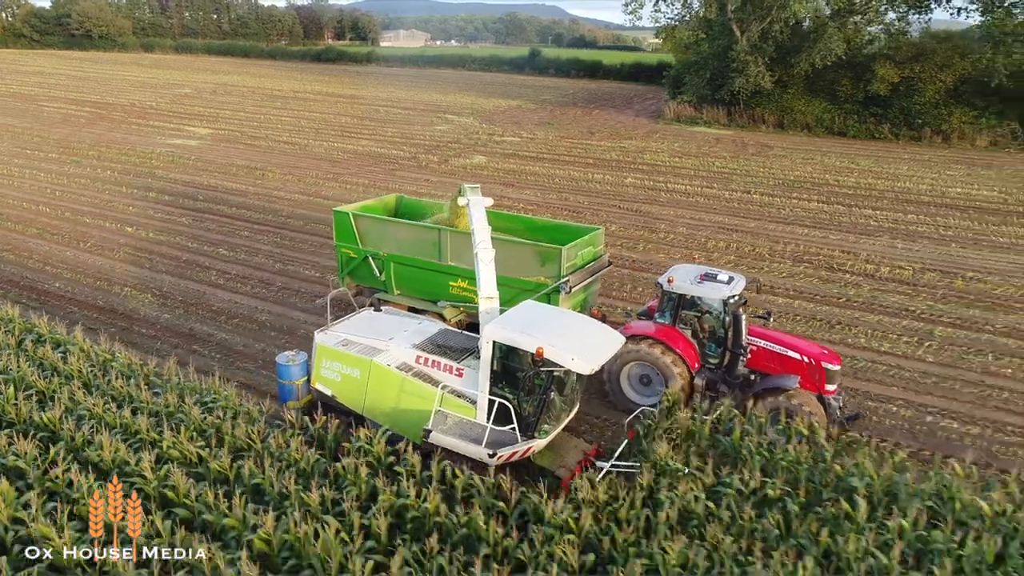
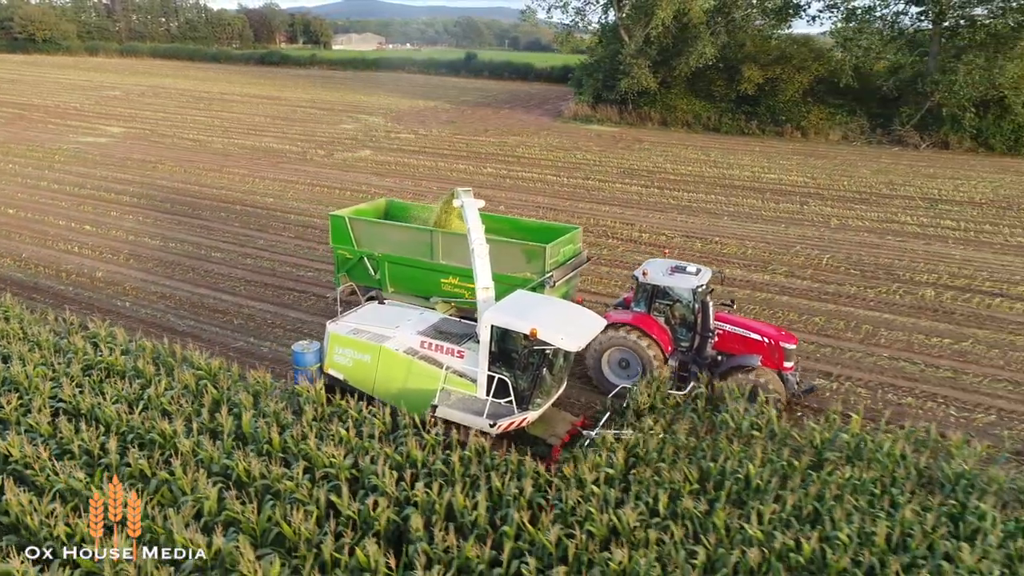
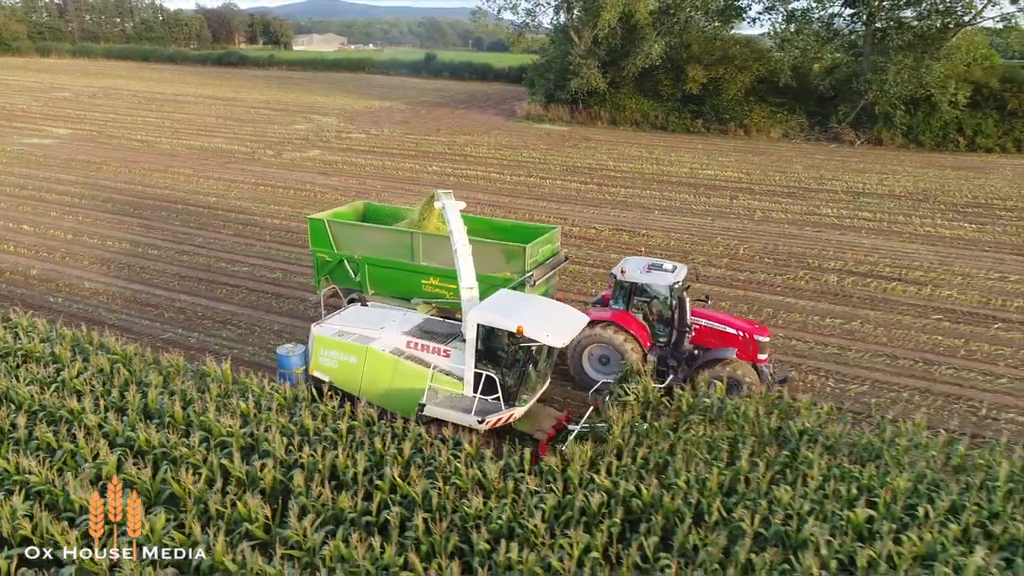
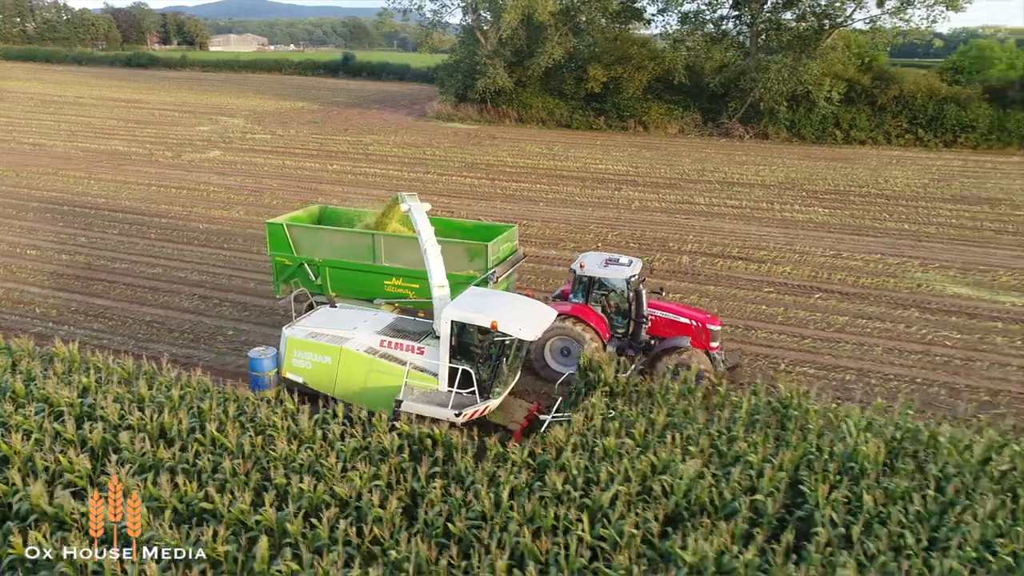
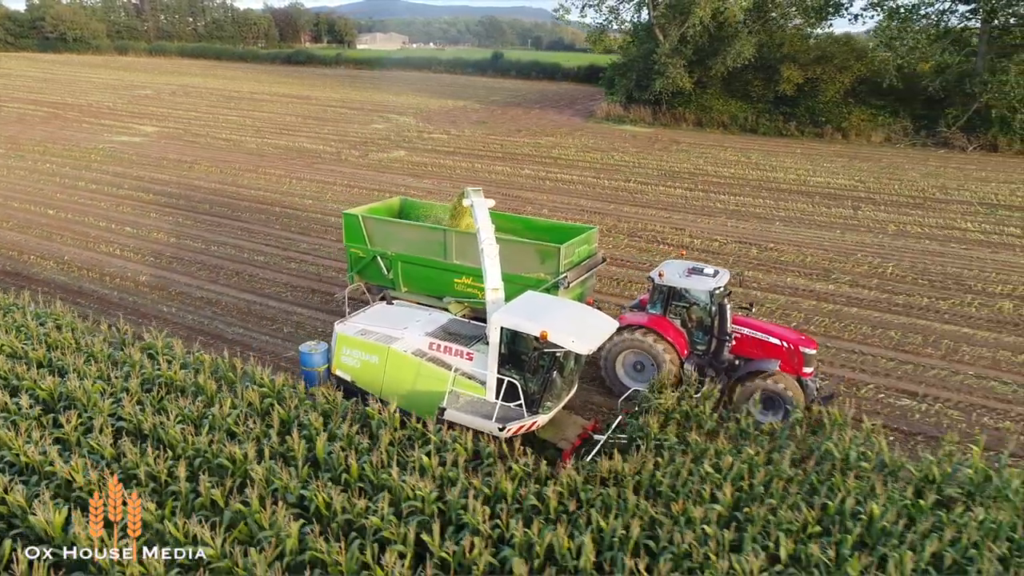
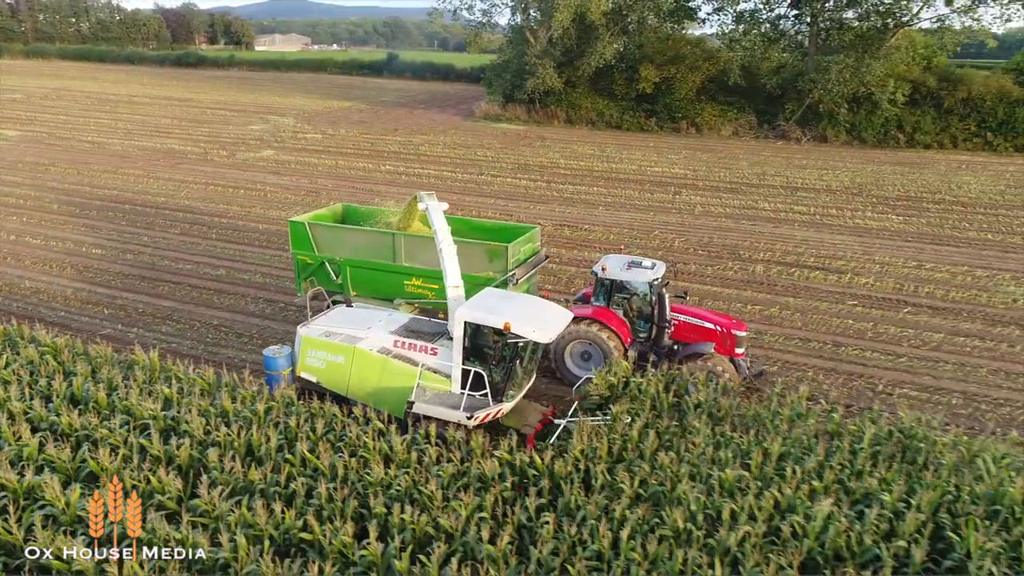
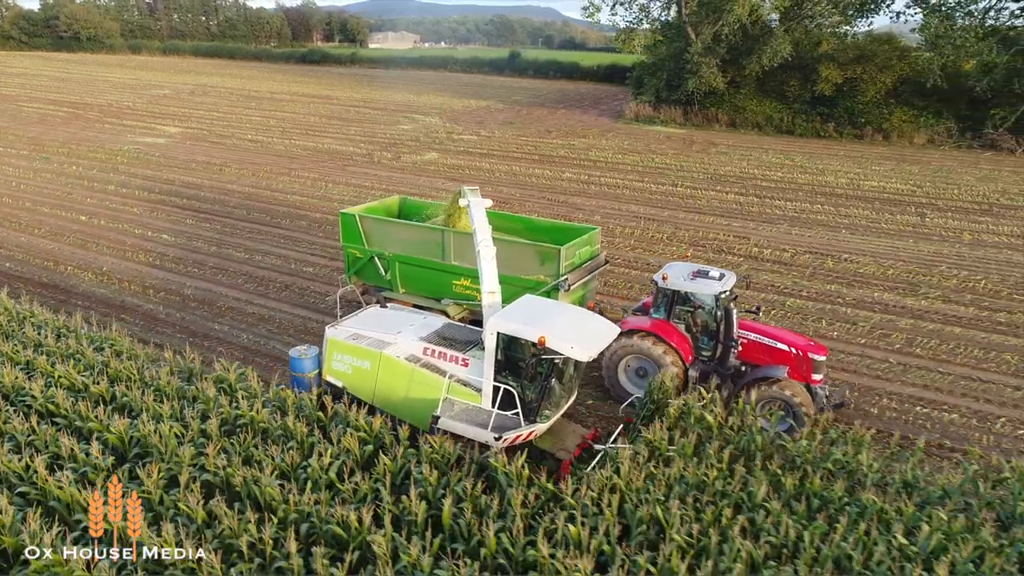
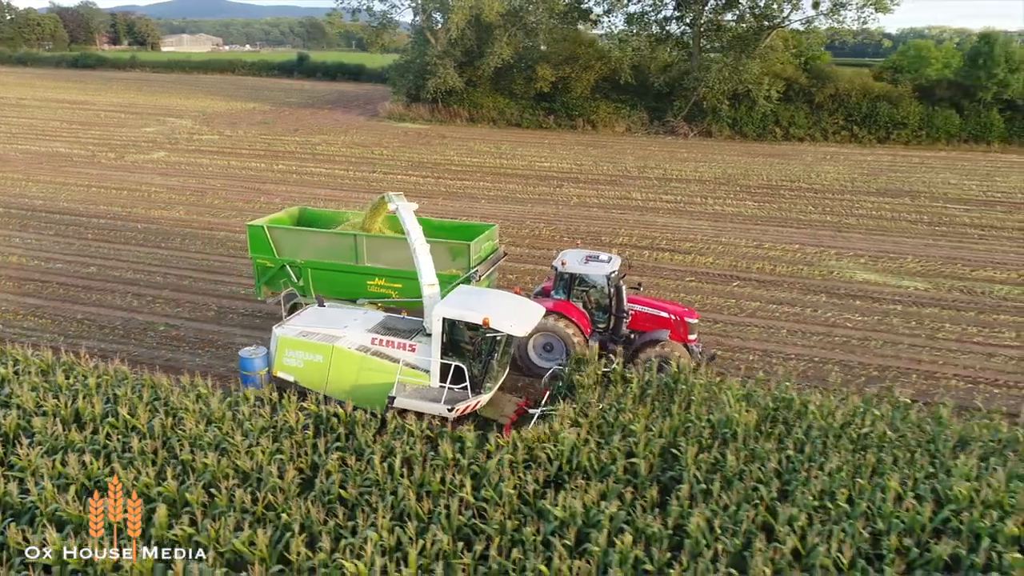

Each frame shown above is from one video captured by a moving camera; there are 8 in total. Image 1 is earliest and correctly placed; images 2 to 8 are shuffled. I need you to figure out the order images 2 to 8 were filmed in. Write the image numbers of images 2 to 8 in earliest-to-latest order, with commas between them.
7, 5, 2, 3, 6, 4, 8
